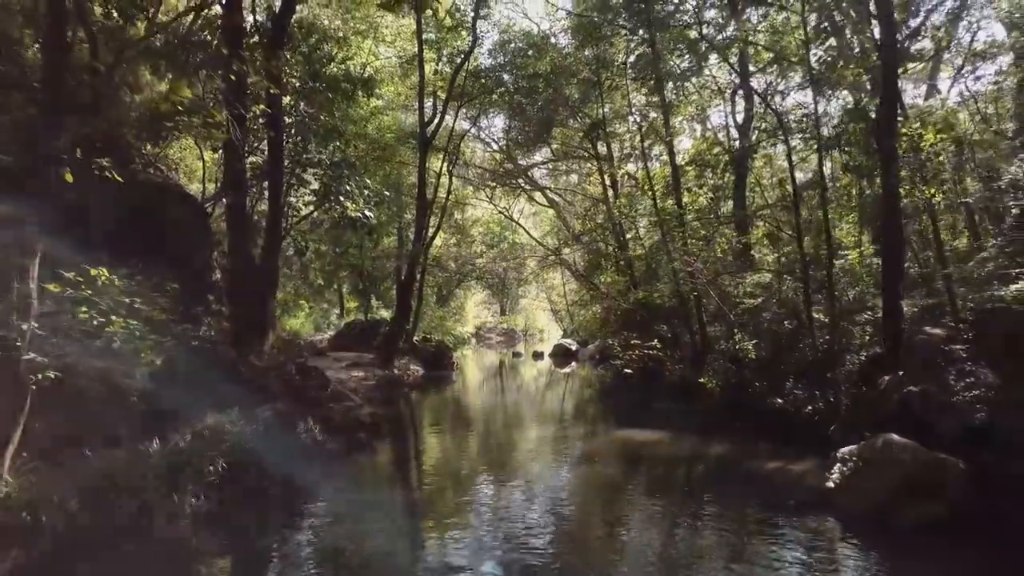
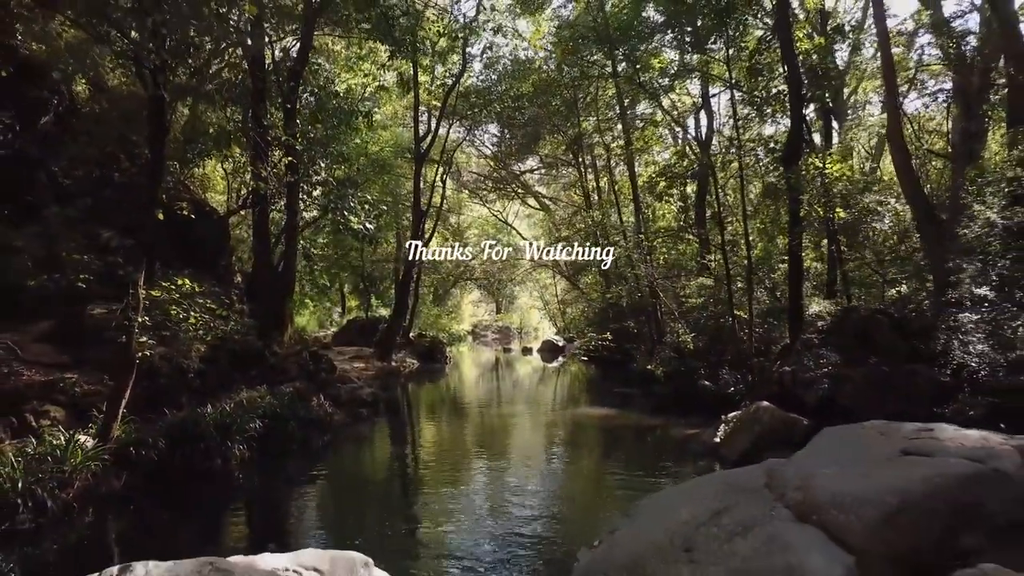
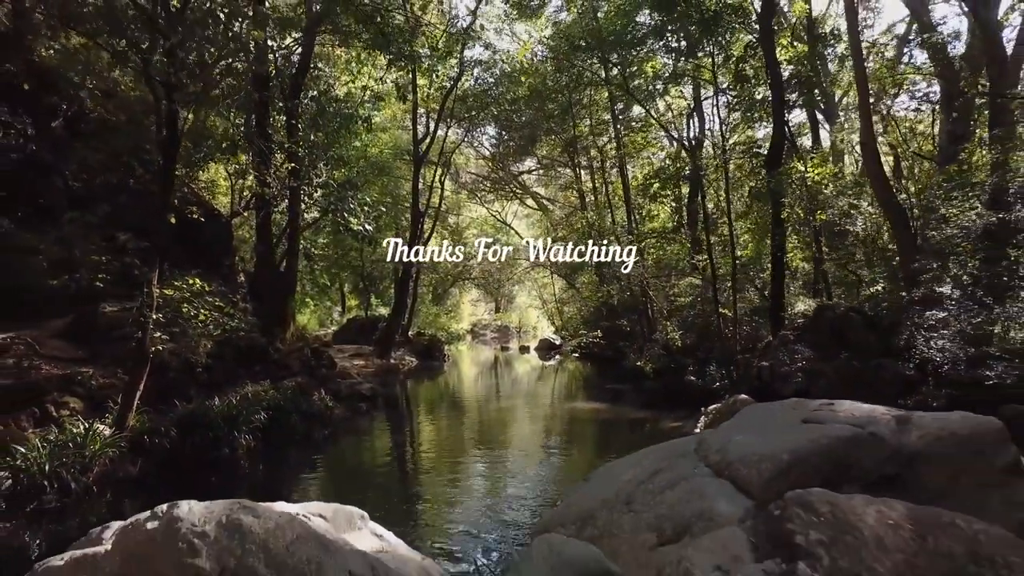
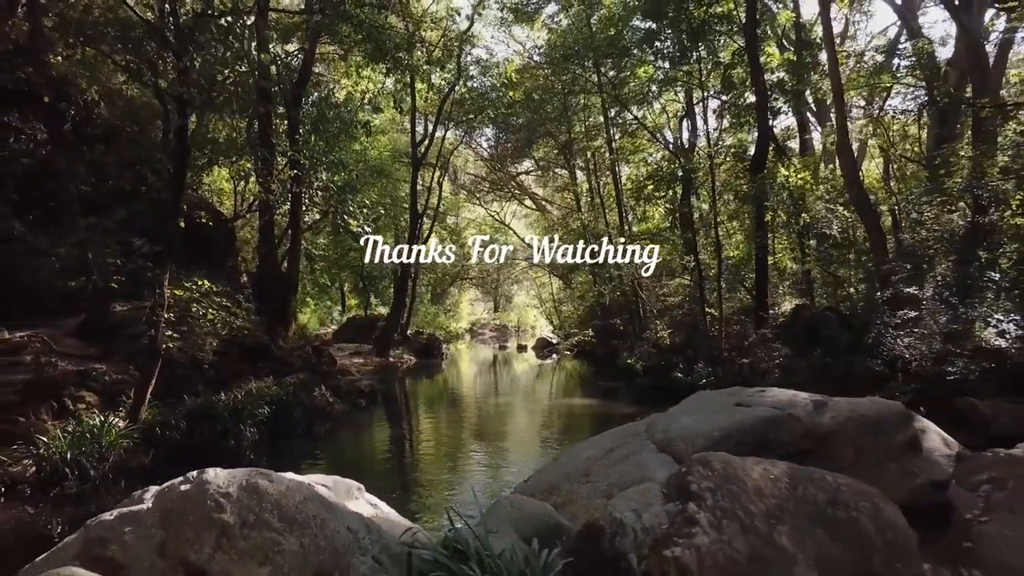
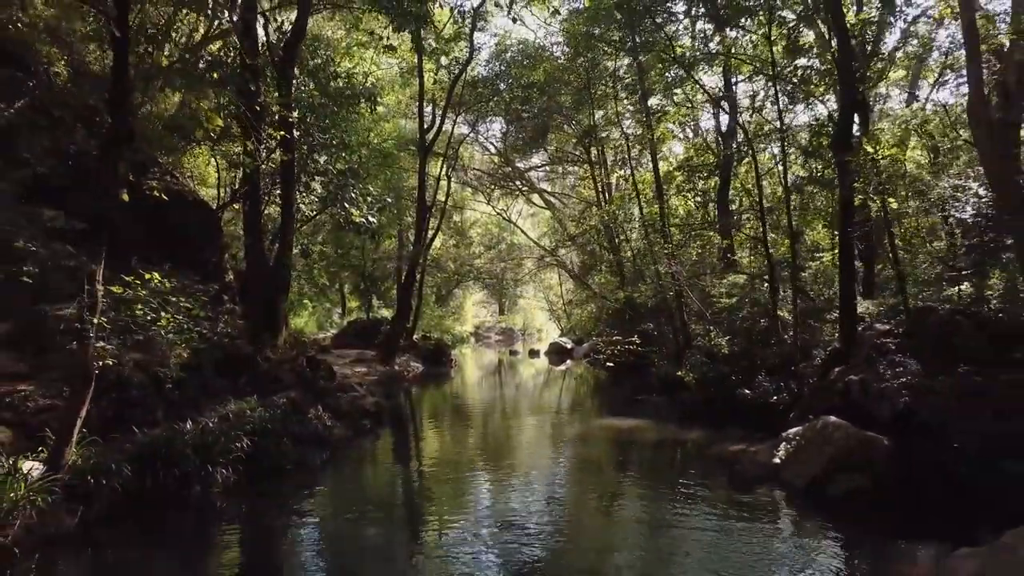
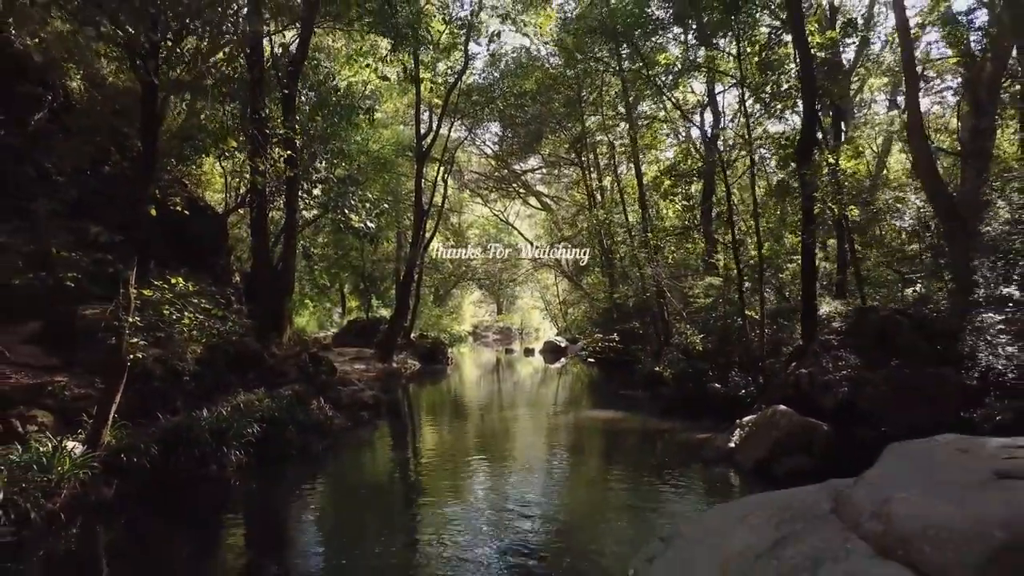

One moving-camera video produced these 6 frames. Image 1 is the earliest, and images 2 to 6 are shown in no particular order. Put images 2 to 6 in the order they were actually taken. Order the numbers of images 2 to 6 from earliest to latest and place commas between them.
5, 6, 2, 3, 4
